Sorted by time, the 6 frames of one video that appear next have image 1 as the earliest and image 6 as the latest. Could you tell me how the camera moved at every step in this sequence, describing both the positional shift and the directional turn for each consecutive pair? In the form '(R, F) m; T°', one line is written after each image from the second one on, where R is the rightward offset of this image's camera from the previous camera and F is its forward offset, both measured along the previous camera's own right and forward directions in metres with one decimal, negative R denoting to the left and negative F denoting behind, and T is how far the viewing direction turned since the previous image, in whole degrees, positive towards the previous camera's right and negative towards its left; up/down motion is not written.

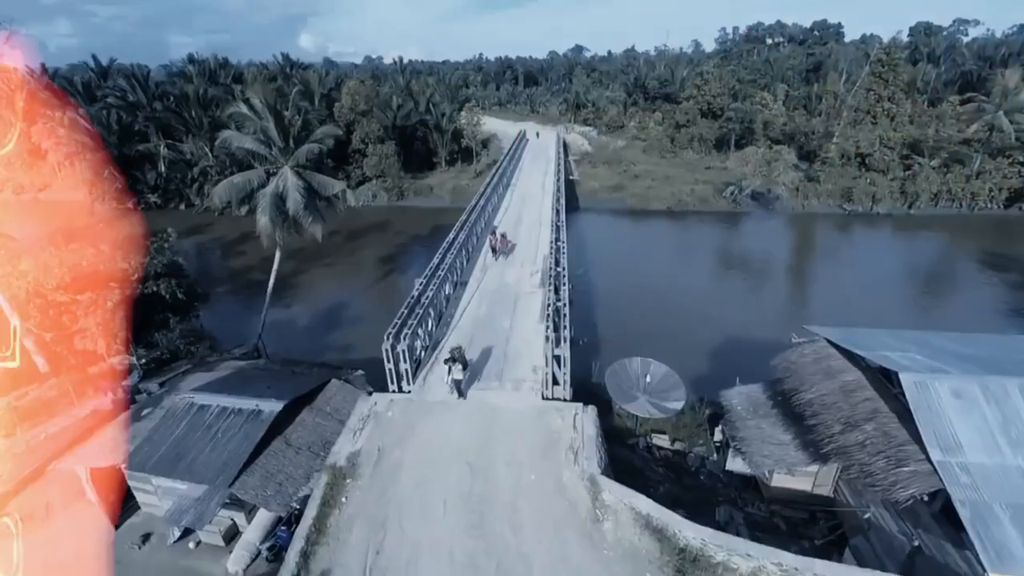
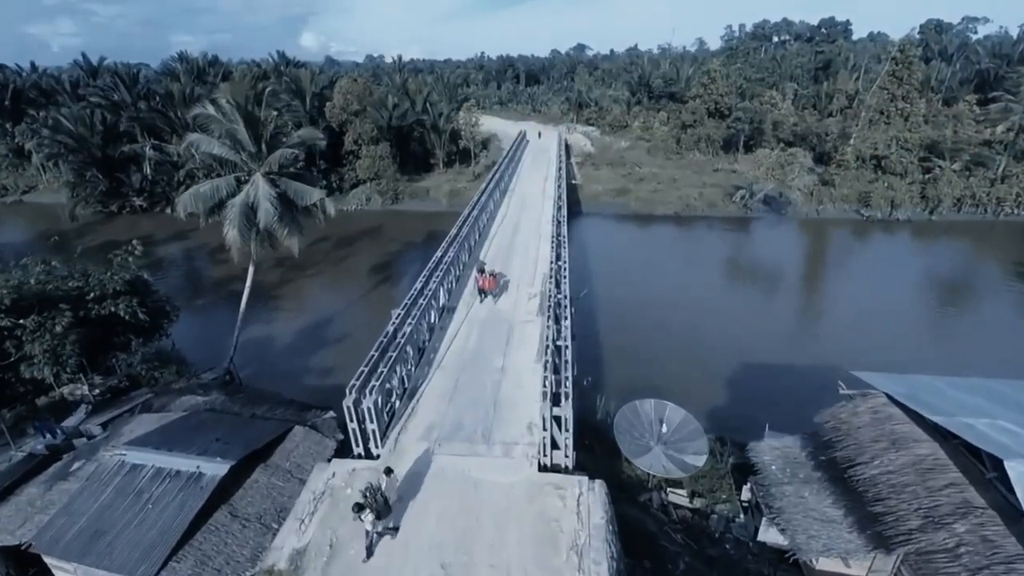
(+0.2, +1.4) m; 0°
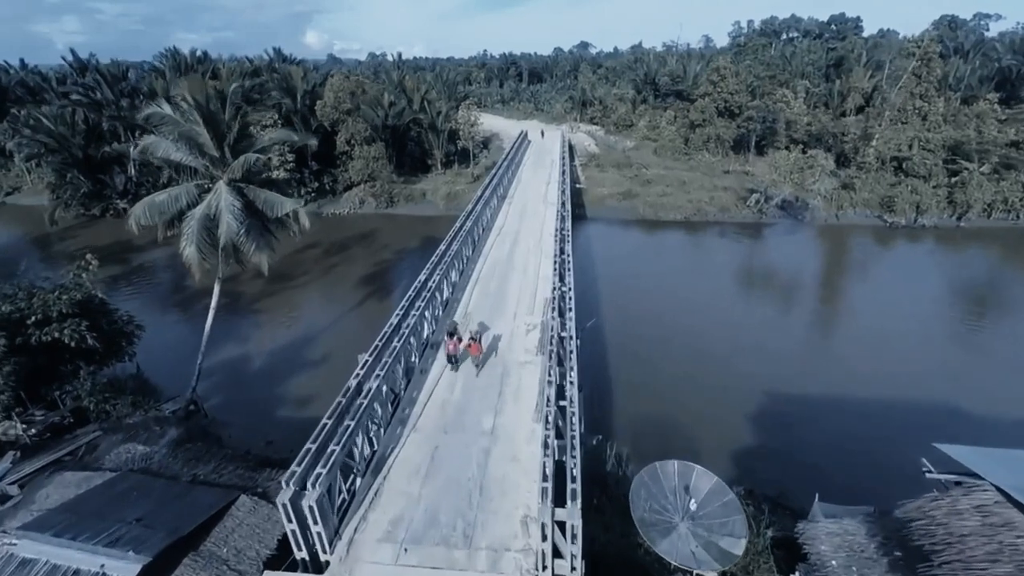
(+0.1, +1.5) m; 0°
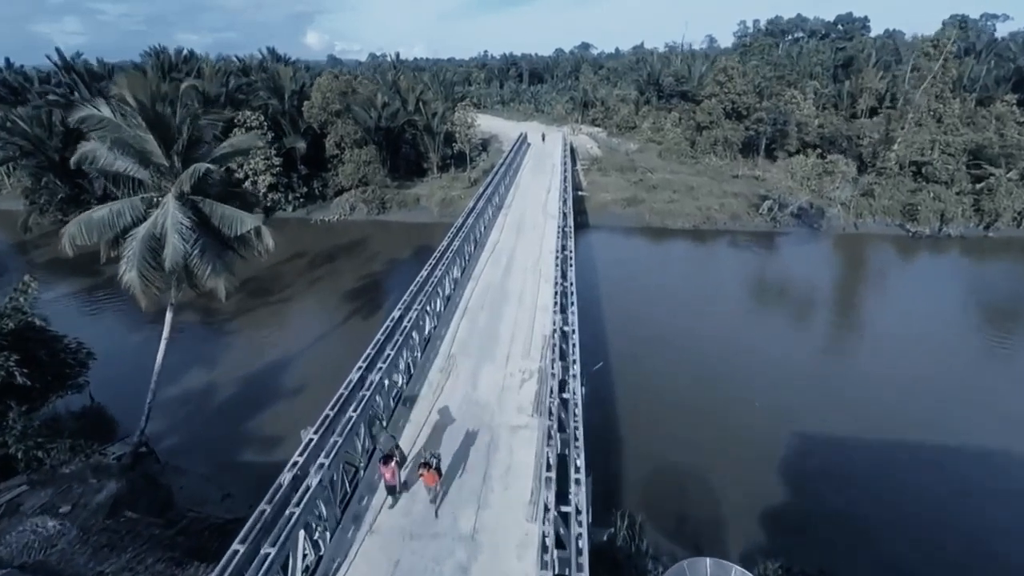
(+0.1, +1.5) m; 0°
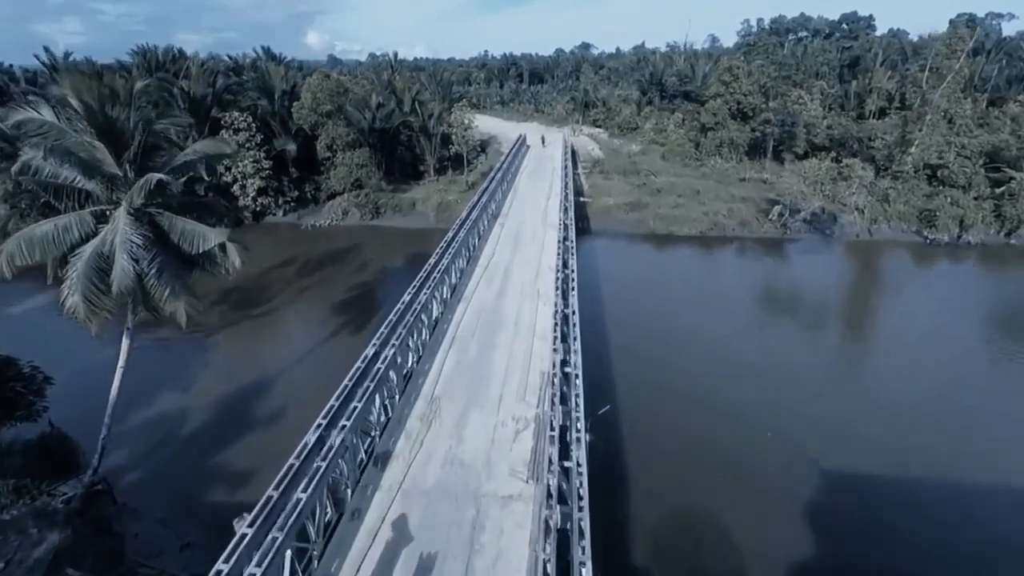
(+0.1, +1.1) m; 0°
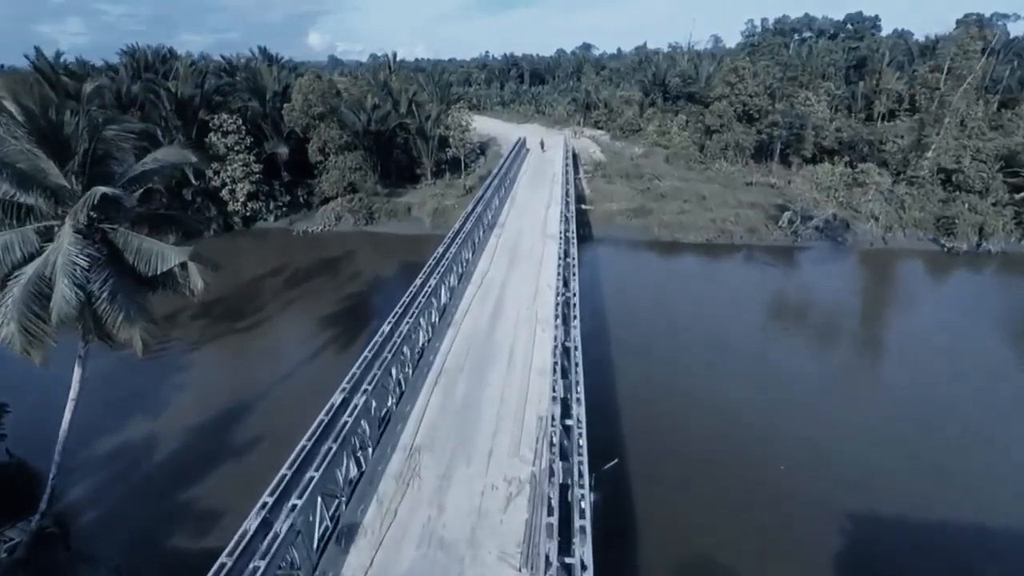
(+0.1, +1.0) m; 0°
